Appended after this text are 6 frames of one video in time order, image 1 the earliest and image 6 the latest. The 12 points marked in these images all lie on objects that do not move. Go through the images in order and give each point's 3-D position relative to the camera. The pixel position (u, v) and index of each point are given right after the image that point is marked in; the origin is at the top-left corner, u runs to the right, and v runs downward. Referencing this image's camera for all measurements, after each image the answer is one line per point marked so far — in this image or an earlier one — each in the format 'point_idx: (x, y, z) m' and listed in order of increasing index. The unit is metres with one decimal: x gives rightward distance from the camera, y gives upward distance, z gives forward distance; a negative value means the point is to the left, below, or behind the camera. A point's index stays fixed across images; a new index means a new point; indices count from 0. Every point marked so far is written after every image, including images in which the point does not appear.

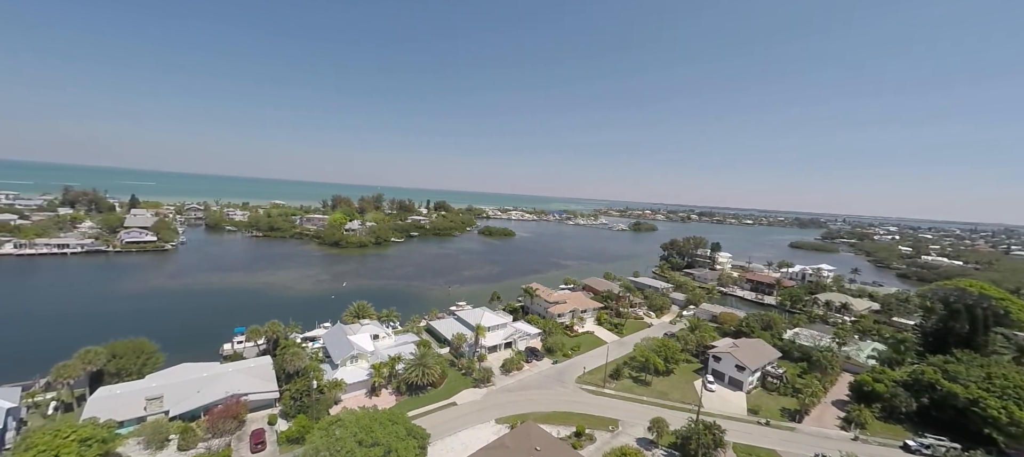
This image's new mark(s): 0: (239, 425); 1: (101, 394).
0: (-14.2, -10.2, +18.9) m
1: (-21.2, -8.6, +18.8) m
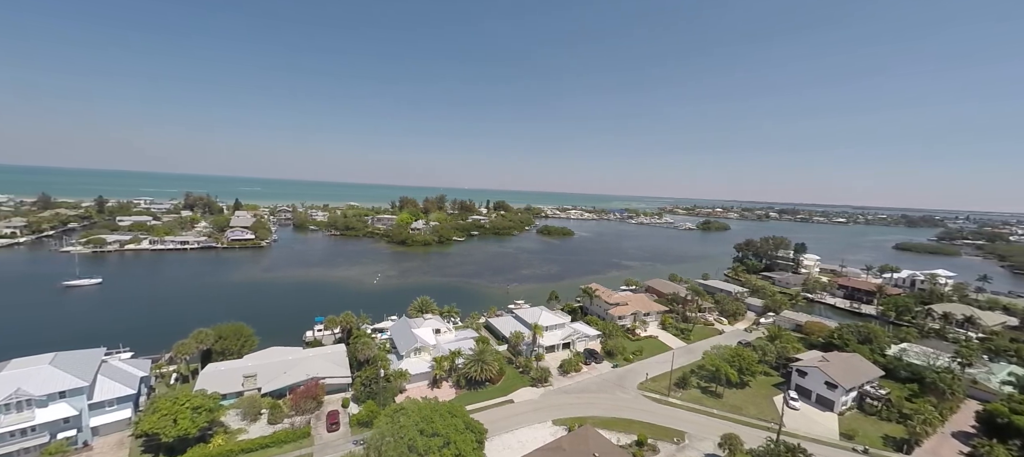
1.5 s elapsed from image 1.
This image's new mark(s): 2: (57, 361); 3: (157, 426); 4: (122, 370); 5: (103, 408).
0: (-11.1, -10.1, +20.8) m
1: (-18.0, -8.5, +21.8) m
2: (-21.7, -6.3, +17.4) m
3: (-15.4, -8.6, +15.8) m
4: (-20.2, -7.4, +18.9) m
5: (-19.3, -8.4, +17.2) m
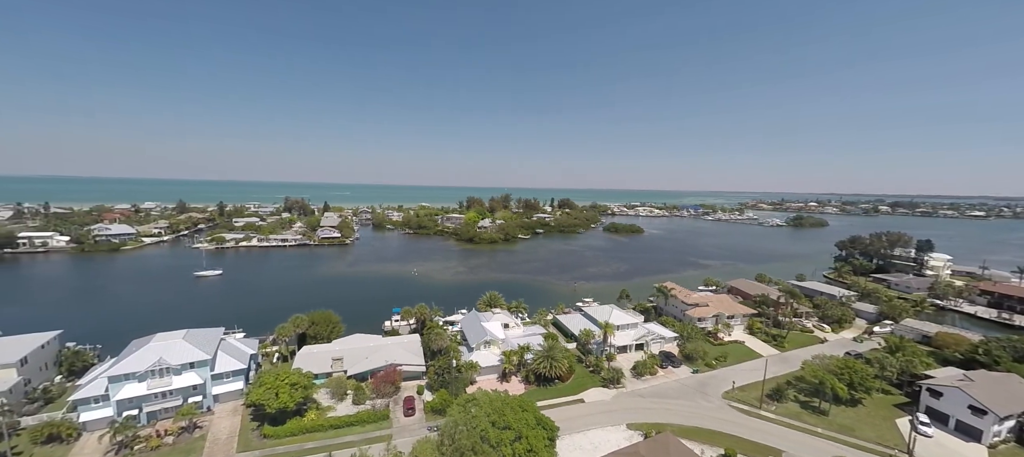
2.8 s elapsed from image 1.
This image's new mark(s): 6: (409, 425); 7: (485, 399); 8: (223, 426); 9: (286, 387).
0: (-7.0, -9.7, +21.8) m
1: (-13.6, -8.1, +24.0) m
2: (-18.0, -6.0, +20.3) m
3: (-12.1, -8.2, +17.6) m
4: (-16.3, -7.1, +21.6) m
5: (-15.6, -8.1, +19.7) m
6: (-5.4, -10.3, +19.1) m
7: (-1.3, -7.9, +16.8) m
8: (-14.3, -9.7, +18.0) m
9: (-11.3, -8.0, +18.3) m
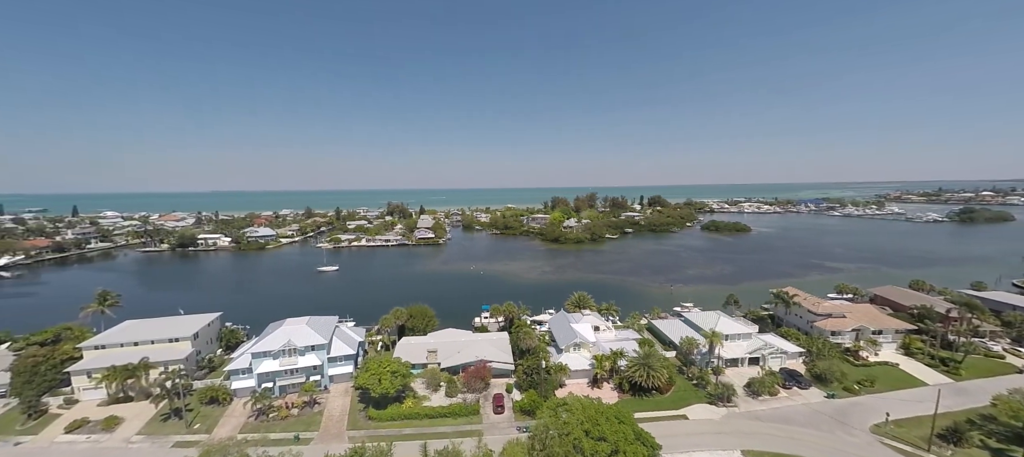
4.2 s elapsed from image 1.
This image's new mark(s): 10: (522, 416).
0: (-1.6, -9.5, +21.8) m
1: (-7.5, -8.0, +25.5) m
2: (-12.7, -5.9, +22.9) m
3: (-7.5, -8.1, +19.0) m
4: (-10.7, -7.0, +23.8) m
5: (-10.5, -8.0, +21.8) m
6: (-0.7, -10.1, +18.8) m
7: (+2.8, -7.7, +15.7) m
8: (-9.6, -9.6, +19.8) m
9: (-6.6, -7.8, +19.5) m
10: (+0.5, -10.0, +19.4) m
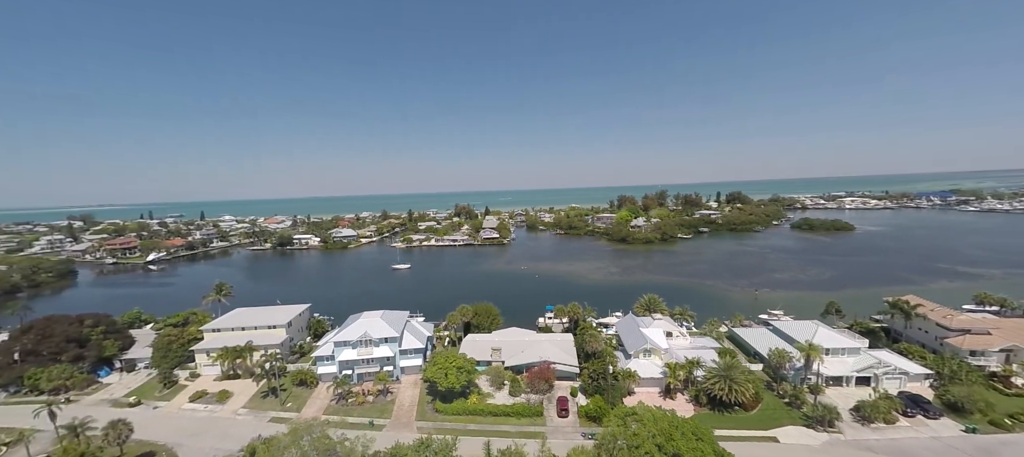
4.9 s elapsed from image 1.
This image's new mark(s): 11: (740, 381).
0: (+2.2, -9.4, +21.4) m
1: (-3.0, -7.9, +26.0) m
2: (-8.6, -5.9, +24.4) m
3: (-4.2, -8.0, +19.6) m
4: (-6.5, -6.9, +24.9) m
5: (-6.6, -7.9, +22.9) m
6: (+2.5, -10.0, +18.3) m
7: (+5.5, -7.5, +14.6) m
8: (-6.0, -9.5, +20.8) m
9: (-3.2, -7.7, +19.9) m
10: (+3.9, -9.9, +18.6) m
11: (+12.6, -8.4, +20.0) m
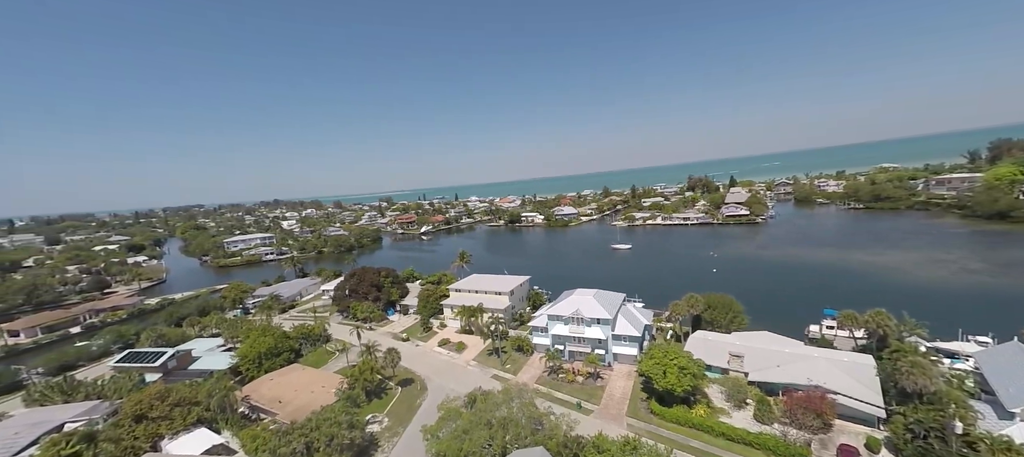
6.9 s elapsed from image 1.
0: (+12.6, -8.0, +14.6) m
1: (+10.8, -6.3, +21.3) m
2: (+5.3, -4.2, +23.0) m
3: (+6.3, -6.6, +16.6) m
4: (+7.3, -5.3, +22.3) m
5: (+6.1, -6.3, +20.7) m
6: (+11.2, -8.7, +11.9) m
7: (+11.6, -6.4, +7.1) m
8: (+5.5, -8.0, +18.7) m
9: (+7.3, -6.3, +16.3) m
10: (+12.5, -8.7, +11.5) m
11: (+20.5, -7.2, +7.7) m
